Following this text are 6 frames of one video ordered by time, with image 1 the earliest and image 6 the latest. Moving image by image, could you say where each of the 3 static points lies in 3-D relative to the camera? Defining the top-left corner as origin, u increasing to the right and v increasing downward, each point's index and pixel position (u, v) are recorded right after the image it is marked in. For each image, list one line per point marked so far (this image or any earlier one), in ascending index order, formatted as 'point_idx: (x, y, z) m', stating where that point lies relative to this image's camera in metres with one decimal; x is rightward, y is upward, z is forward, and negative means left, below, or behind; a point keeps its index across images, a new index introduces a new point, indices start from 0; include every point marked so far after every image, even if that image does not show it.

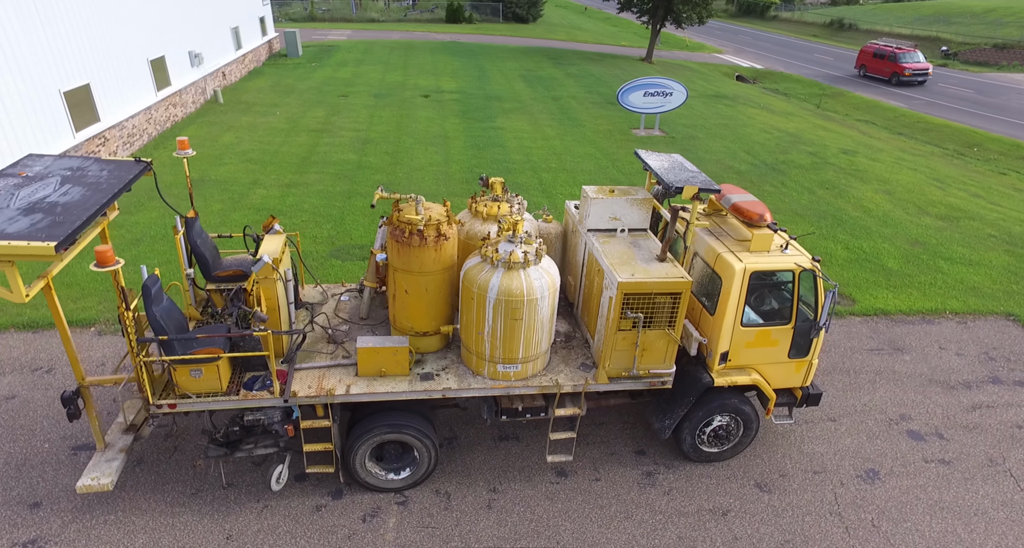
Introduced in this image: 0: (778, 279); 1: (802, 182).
0: (+2.4, 0.0, +5.3) m
1: (+8.4, +2.6, +16.9) m
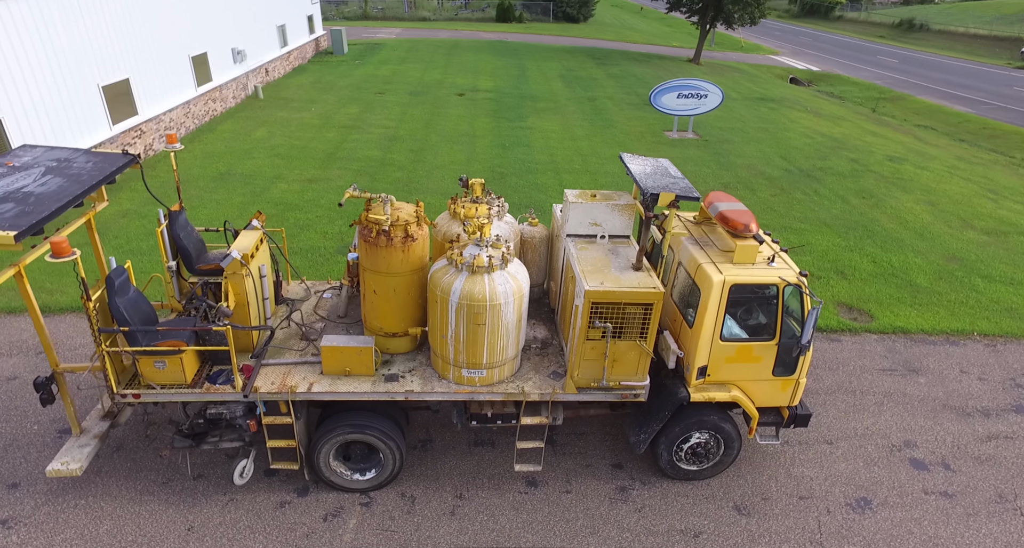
0: (+2.2, -0.2, +5.1) m
1: (+9.0, +2.3, +16.2) m
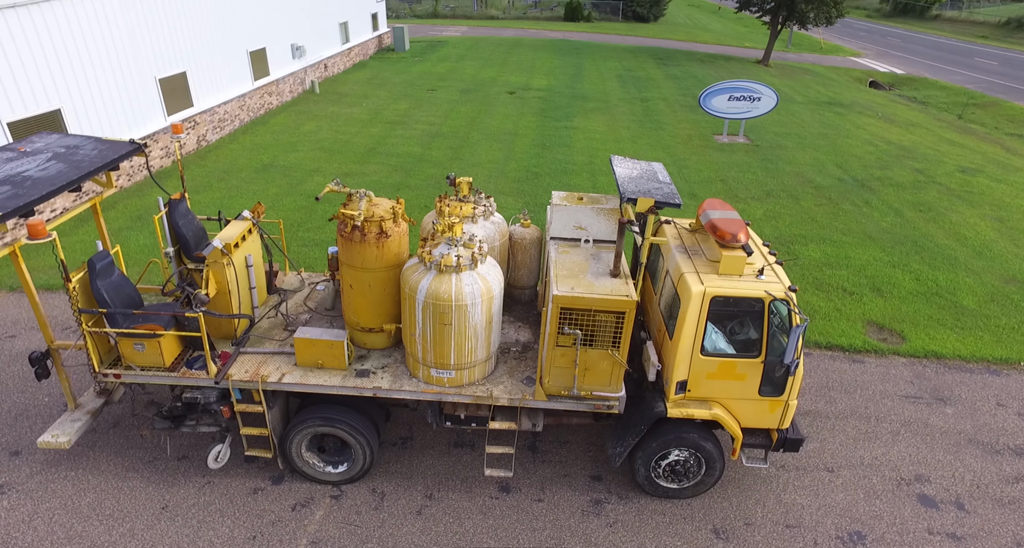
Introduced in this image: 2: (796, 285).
0: (+1.9, -0.3, +4.8) m
1: (+9.9, +1.9, +15.2) m
2: (+4.7, -0.2, +9.6) m
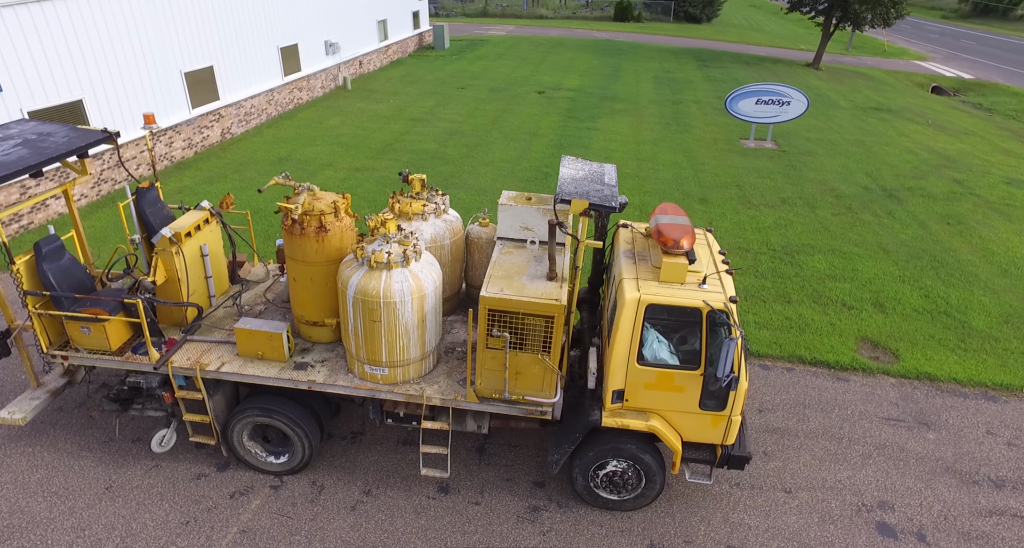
0: (+1.4, -0.3, +4.6) m
1: (+10.0, +1.5, +14.4) m
2: (+4.4, -0.3, +9.2) m
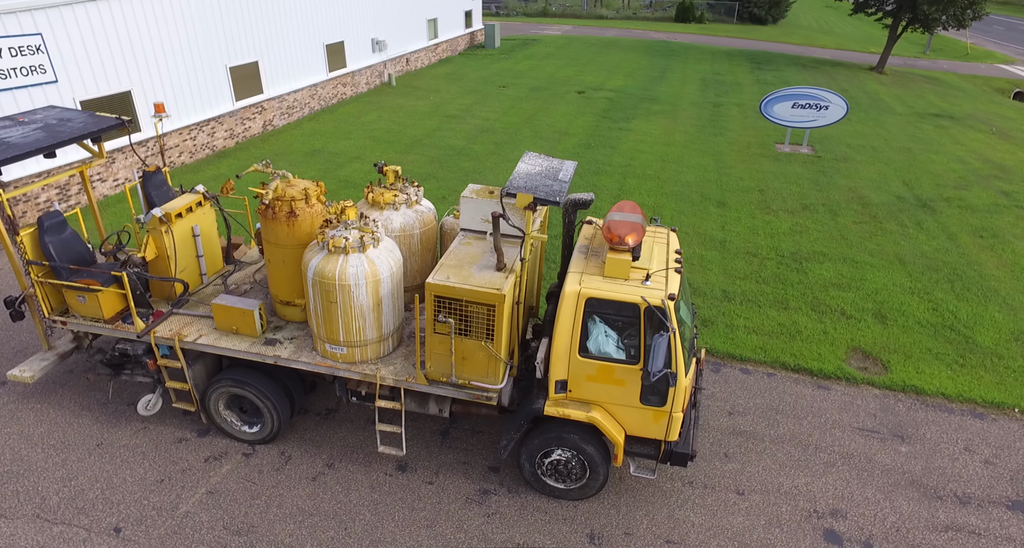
0: (+0.9, -0.3, +4.7) m
1: (+10.4, +1.2, +13.8) m
2: (+4.3, -0.4, +9.0) m
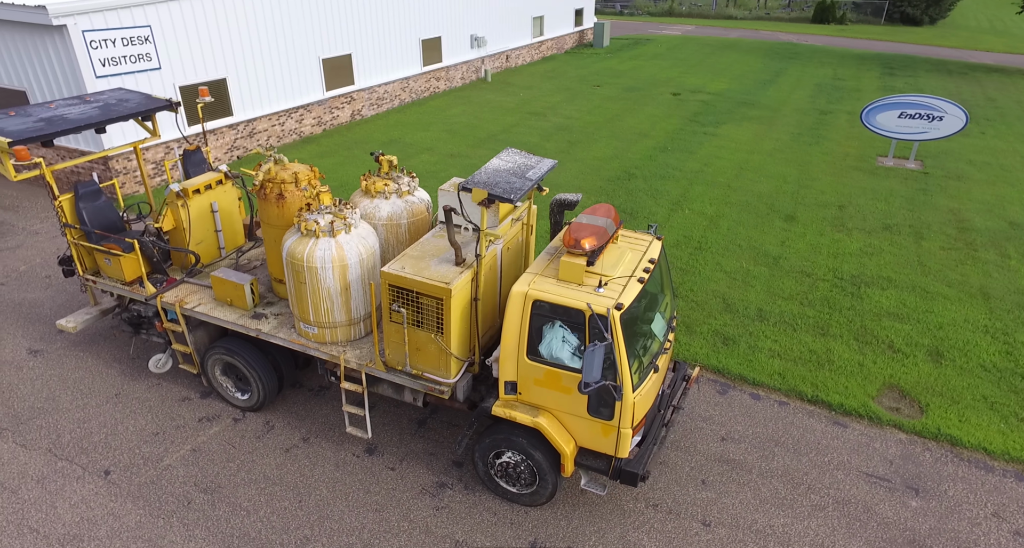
0: (+0.5, -0.3, +4.5) m
1: (+11.5, +0.3, +11.9) m
2: (+4.5, -0.8, +8.3) m
